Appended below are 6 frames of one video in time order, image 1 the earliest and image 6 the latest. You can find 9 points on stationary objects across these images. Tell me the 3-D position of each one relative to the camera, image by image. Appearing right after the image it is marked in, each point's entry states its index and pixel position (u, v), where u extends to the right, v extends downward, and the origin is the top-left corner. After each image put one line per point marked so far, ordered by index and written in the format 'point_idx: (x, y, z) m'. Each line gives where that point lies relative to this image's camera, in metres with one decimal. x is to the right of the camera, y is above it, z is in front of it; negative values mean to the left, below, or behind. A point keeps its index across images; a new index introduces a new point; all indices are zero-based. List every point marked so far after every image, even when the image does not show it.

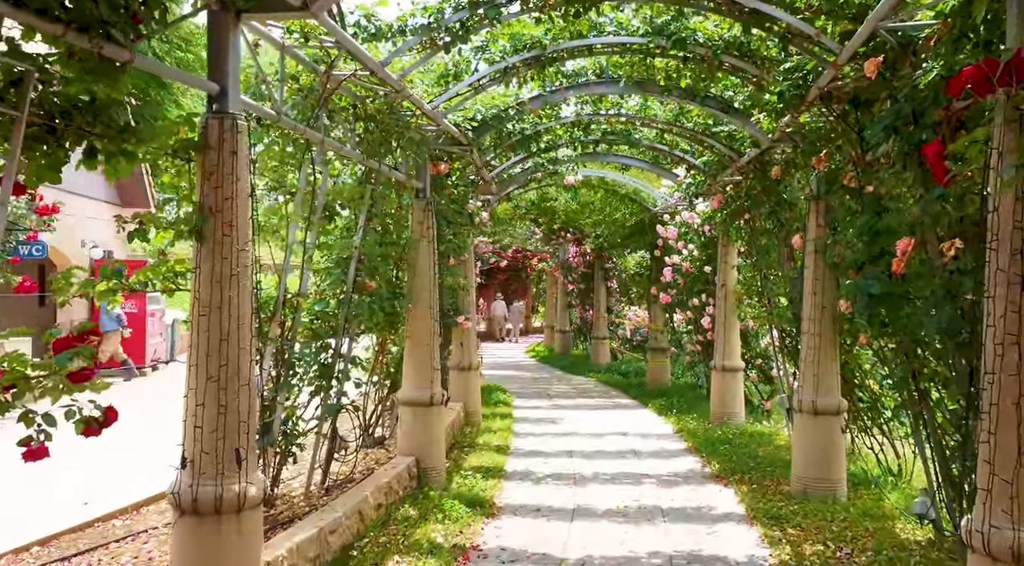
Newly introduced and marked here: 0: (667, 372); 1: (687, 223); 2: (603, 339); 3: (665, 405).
0: (+1.8, -1.0, +10.9) m
1: (+1.7, +0.6, +9.2) m
2: (+1.4, -0.8, +14.1) m
3: (+1.5, -1.2, +9.3) m
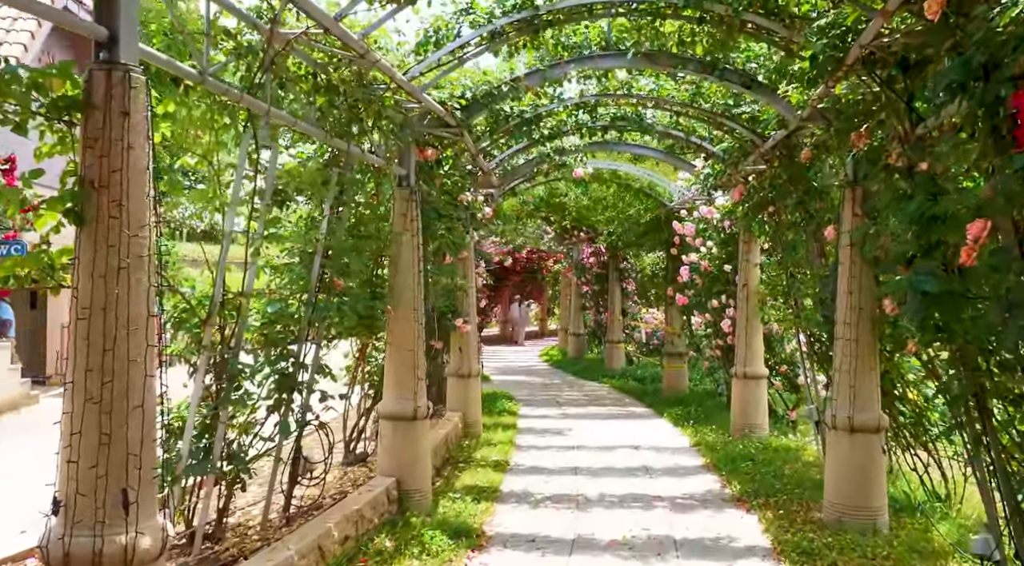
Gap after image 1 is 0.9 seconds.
0: (+1.8, -1.0, +10.2) m
1: (+1.7, +0.6, +8.5) m
2: (+1.5, -0.8, +13.4) m
3: (+1.5, -1.2, +8.7) m
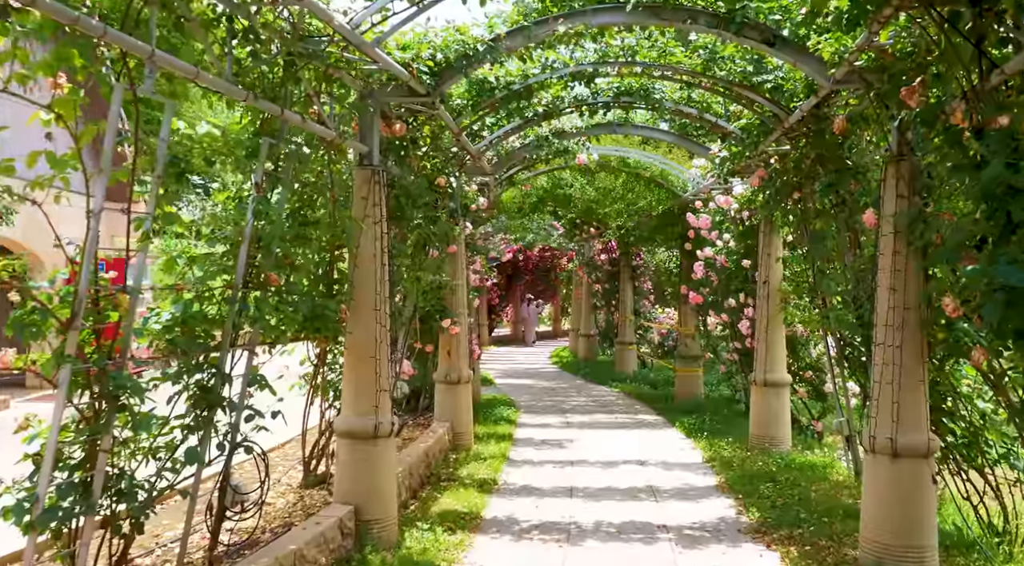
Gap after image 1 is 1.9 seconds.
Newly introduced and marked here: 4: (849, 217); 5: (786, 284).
0: (+1.8, -1.0, +9.5) m
1: (+1.7, +0.6, +7.8) m
2: (+1.6, -0.8, +12.6) m
3: (+1.5, -1.2, +7.9) m
4: (+1.7, +0.3, +5.0) m
5: (+1.8, 0.0, +6.4) m
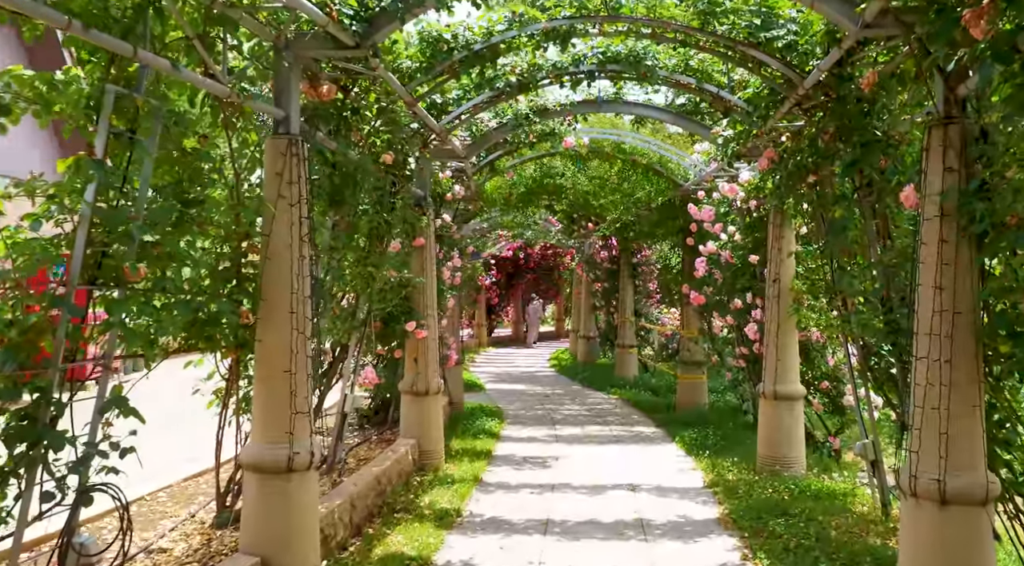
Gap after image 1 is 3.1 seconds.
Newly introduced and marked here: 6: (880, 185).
0: (+1.7, -1.0, +8.6) m
1: (+1.6, +0.6, +6.9) m
2: (+1.5, -0.8, +11.8) m
3: (+1.4, -1.2, +7.1) m
4: (+1.6, +0.4, +4.1) m
5: (+1.7, 0.0, +5.5) m
6: (+1.5, +0.4, +3.9) m
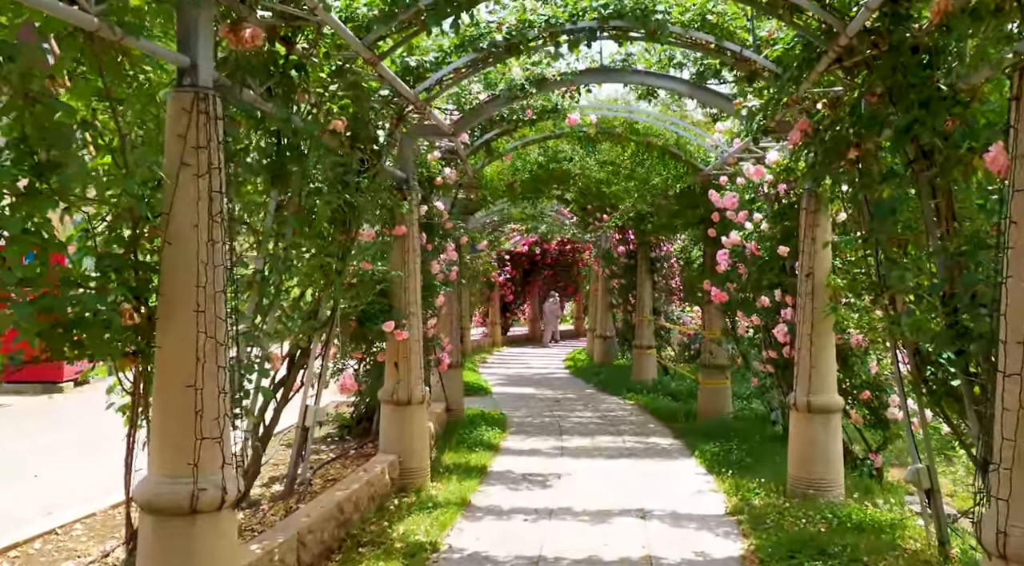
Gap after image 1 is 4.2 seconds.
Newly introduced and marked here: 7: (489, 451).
0: (+1.7, -1.0, +7.8) m
1: (+1.5, +0.6, +6.1) m
2: (+1.6, -0.8, +11.0) m
3: (+1.4, -1.1, +6.3) m
4: (+1.5, +0.4, +3.3) m
5: (+1.6, 0.0, +4.7) m
6: (+1.4, +0.4, +3.1) m
7: (-0.2, -1.2, +6.6) m
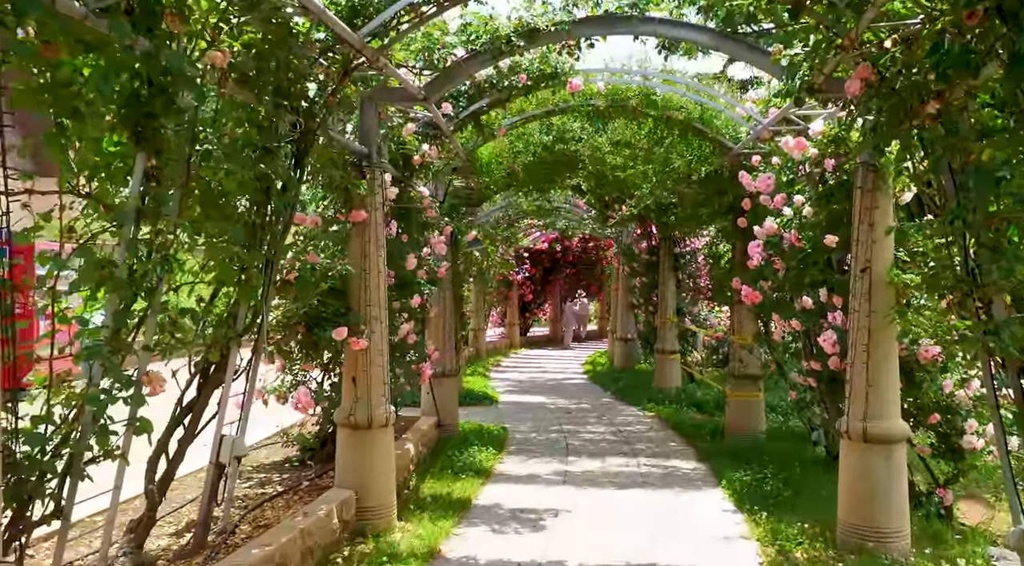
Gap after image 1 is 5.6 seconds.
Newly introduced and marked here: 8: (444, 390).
0: (+1.7, -0.9, +6.8) m
1: (+1.5, +0.7, +5.1) m
2: (+1.7, -0.7, +10.0) m
3: (+1.3, -1.1, +5.2) m
4: (+1.3, +0.4, +2.3) m
5: (+1.5, 0.0, +3.7) m
6: (+1.3, +0.4, +2.1) m
7: (-0.2, -1.1, +5.6) m
8: (-0.5, -0.8, +6.8) m
